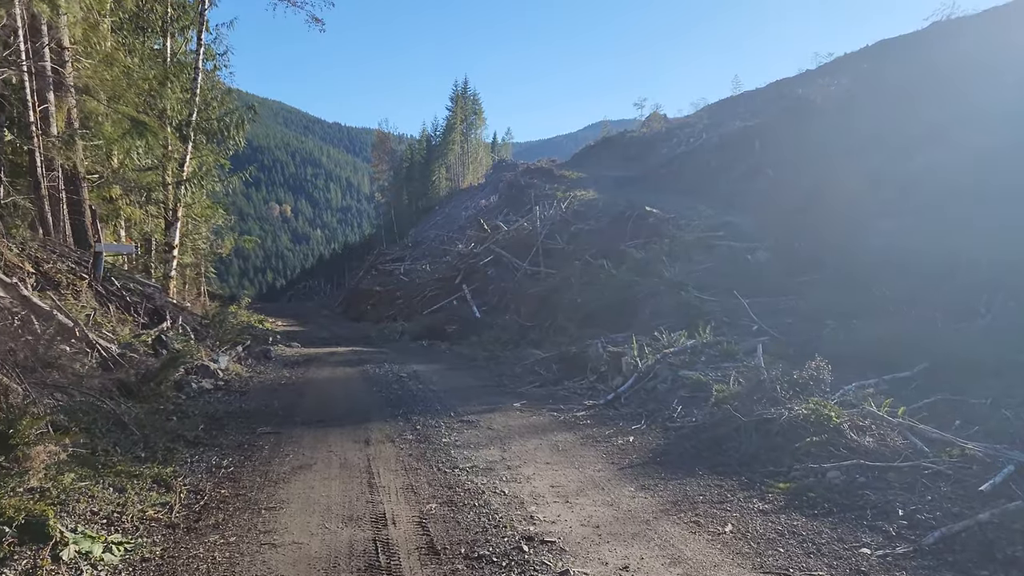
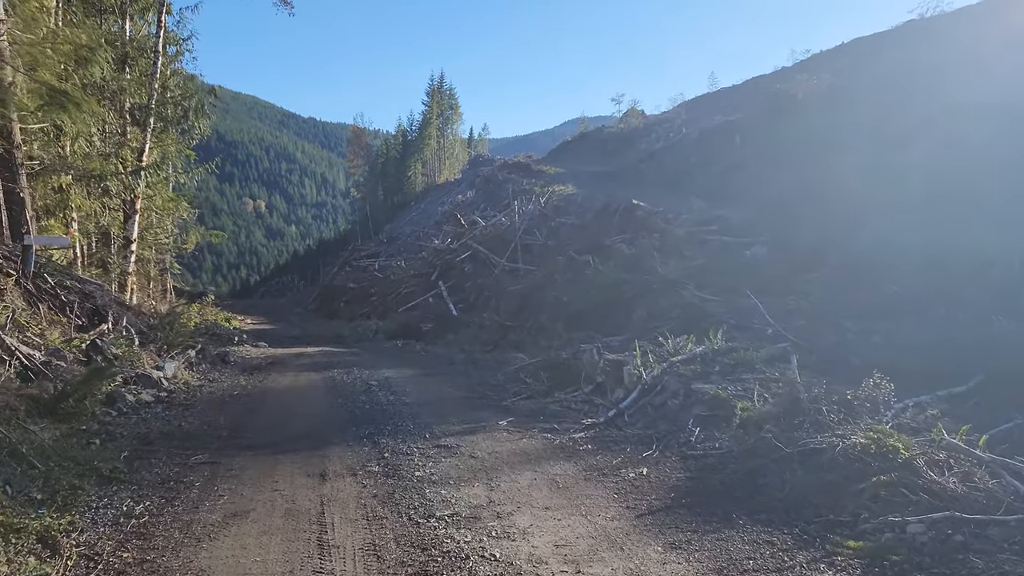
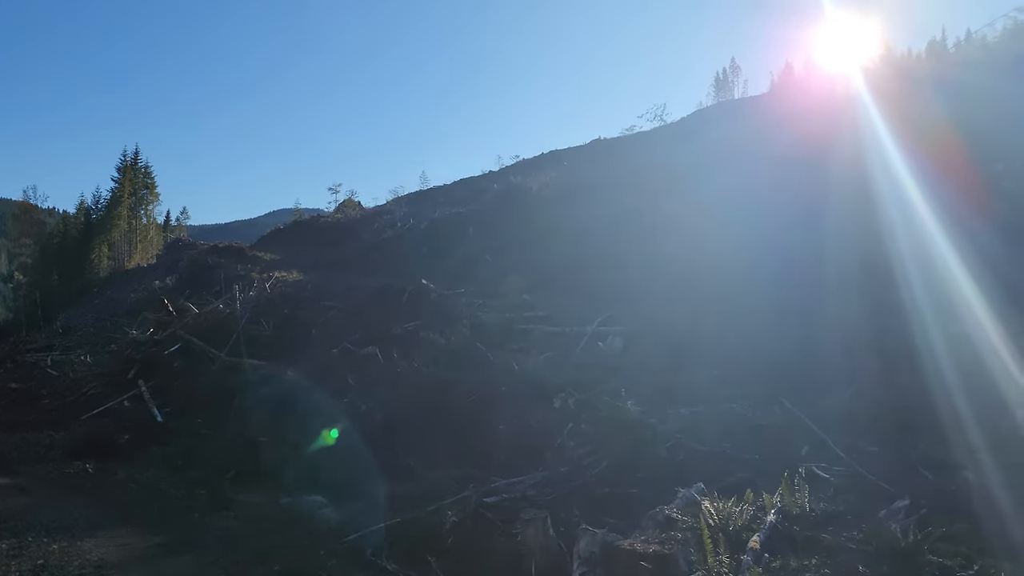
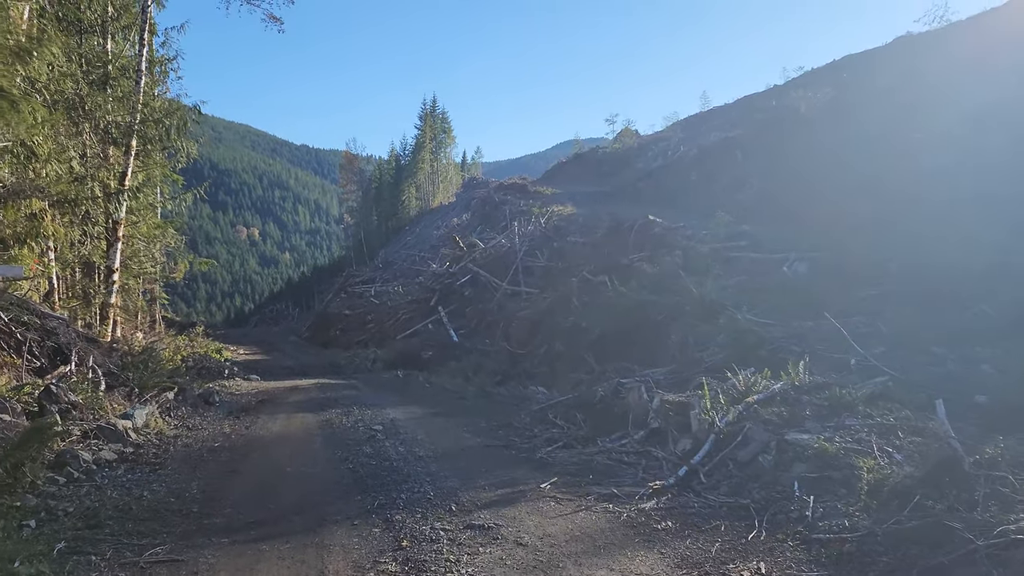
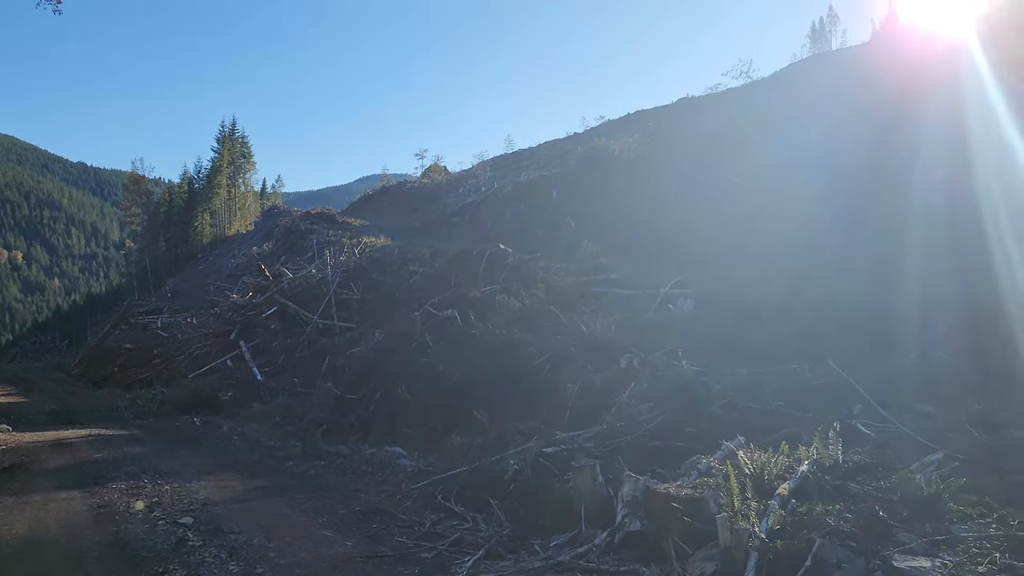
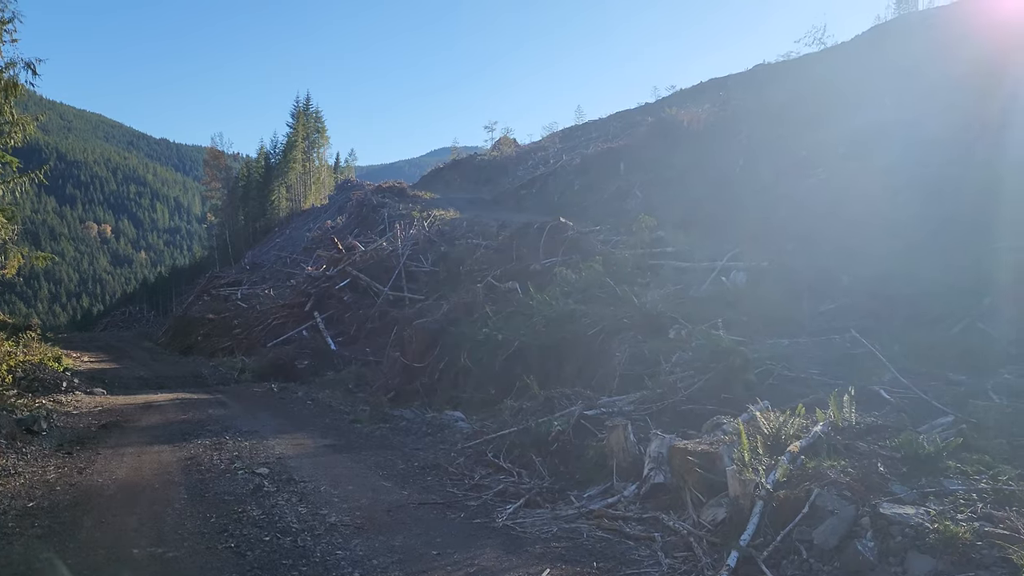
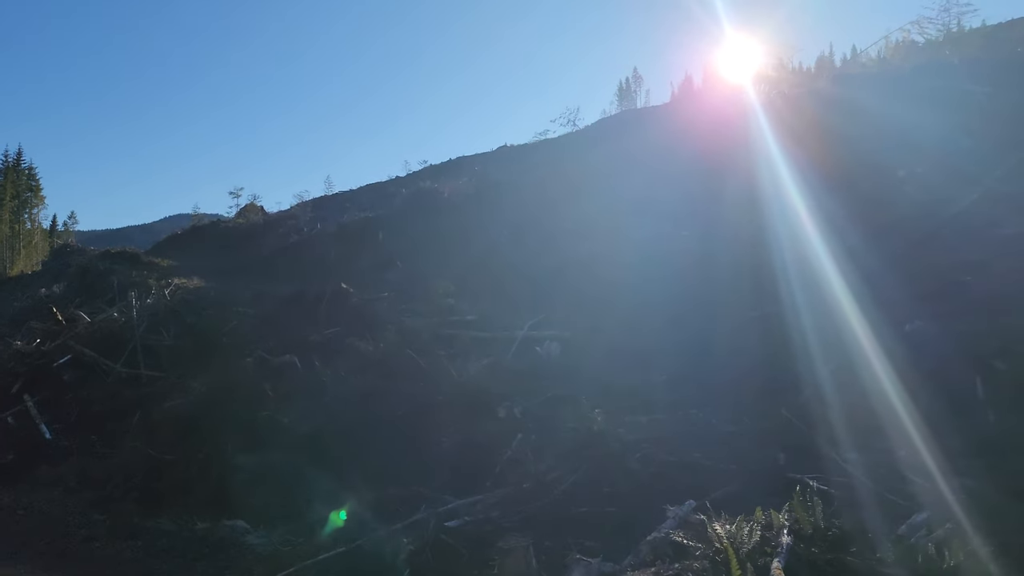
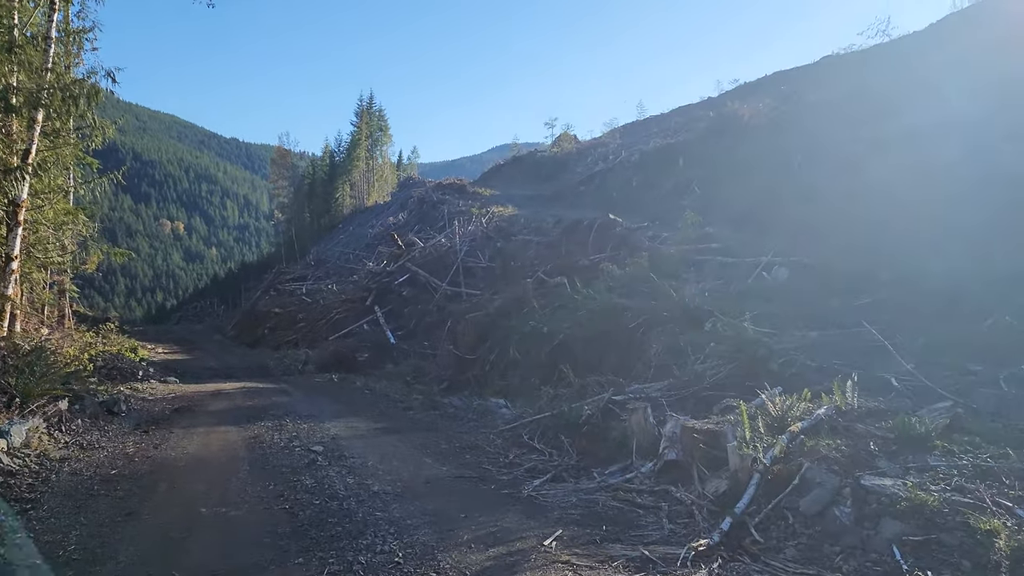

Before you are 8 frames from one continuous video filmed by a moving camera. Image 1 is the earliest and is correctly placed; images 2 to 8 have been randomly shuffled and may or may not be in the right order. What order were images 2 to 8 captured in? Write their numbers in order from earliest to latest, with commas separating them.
2, 4, 8, 6, 5, 3, 7
